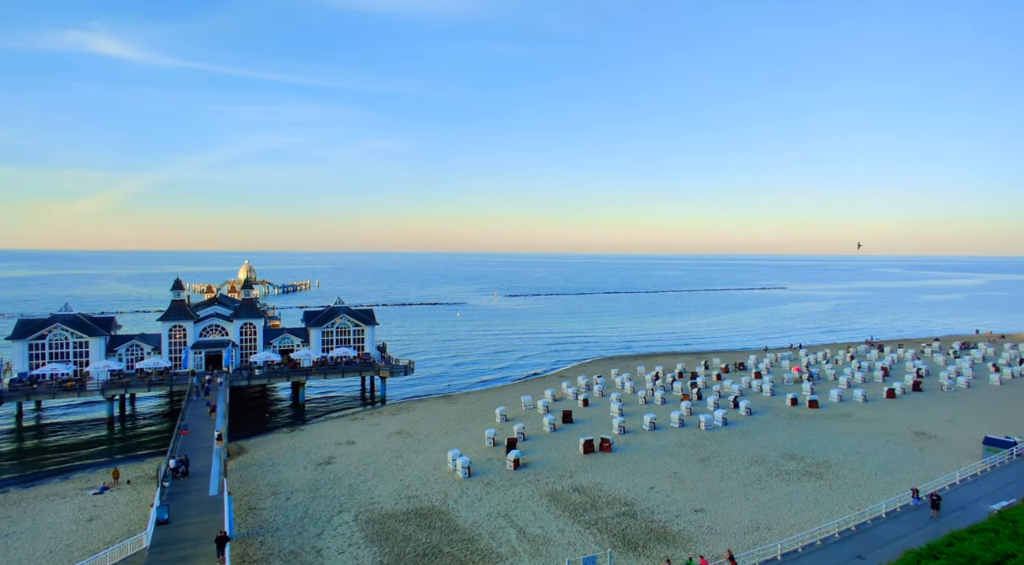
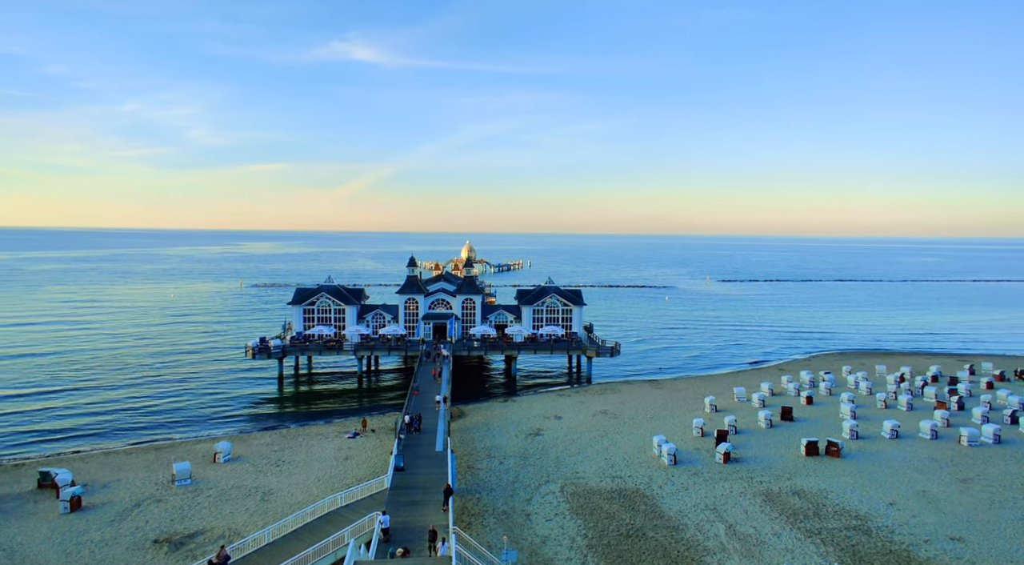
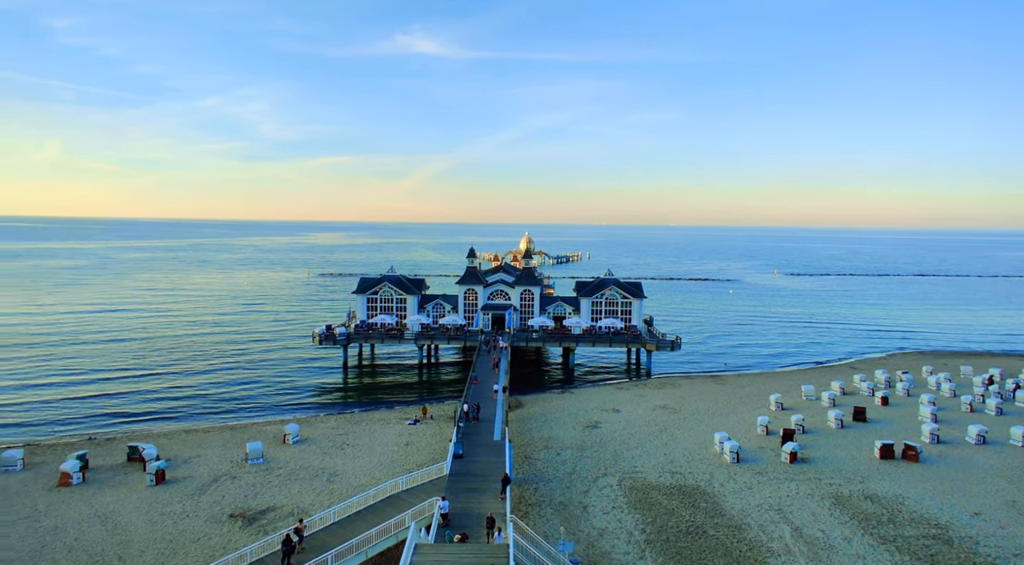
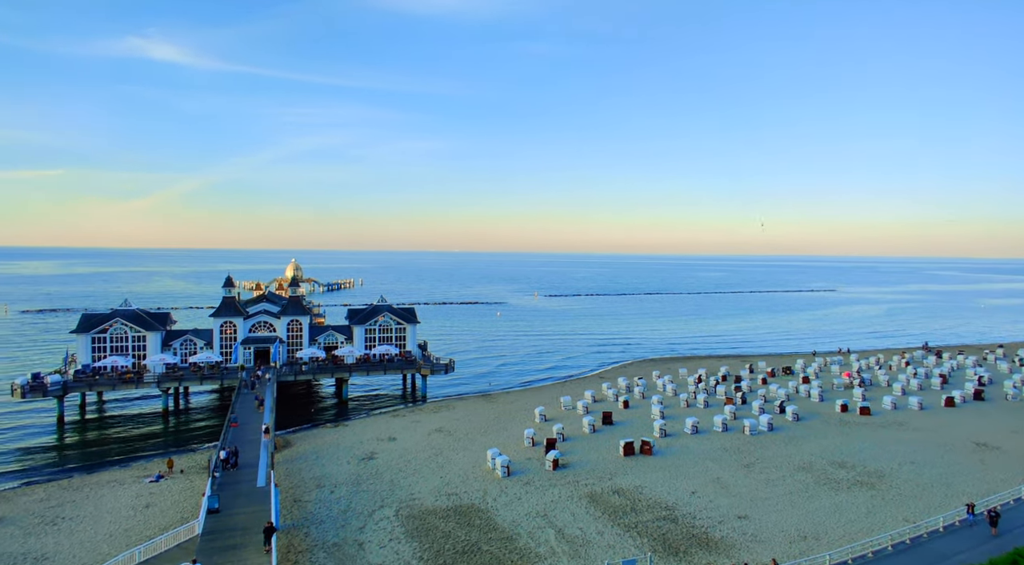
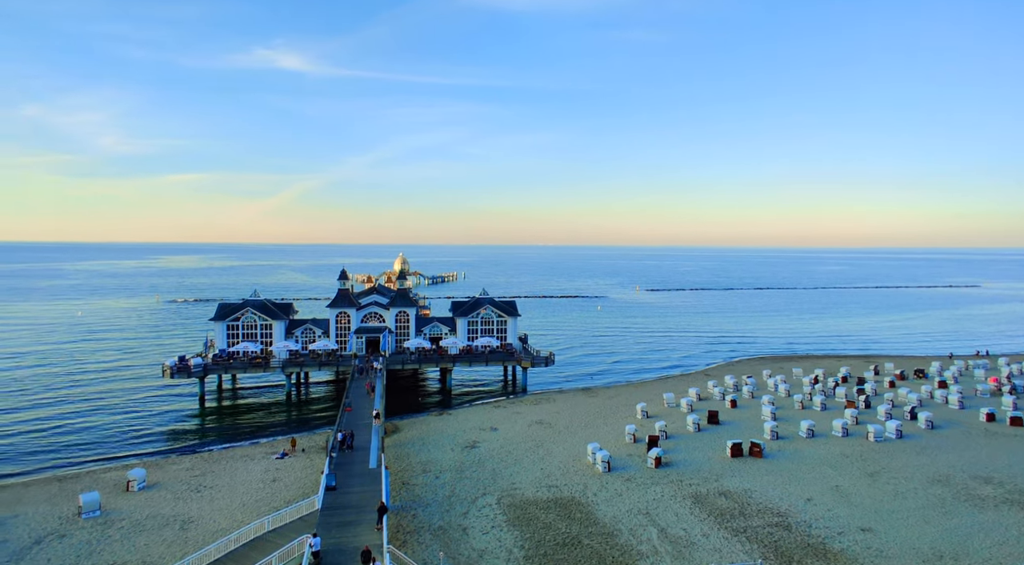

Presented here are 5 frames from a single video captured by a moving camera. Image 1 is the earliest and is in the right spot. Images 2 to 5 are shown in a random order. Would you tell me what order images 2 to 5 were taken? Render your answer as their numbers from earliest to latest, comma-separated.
4, 5, 2, 3
